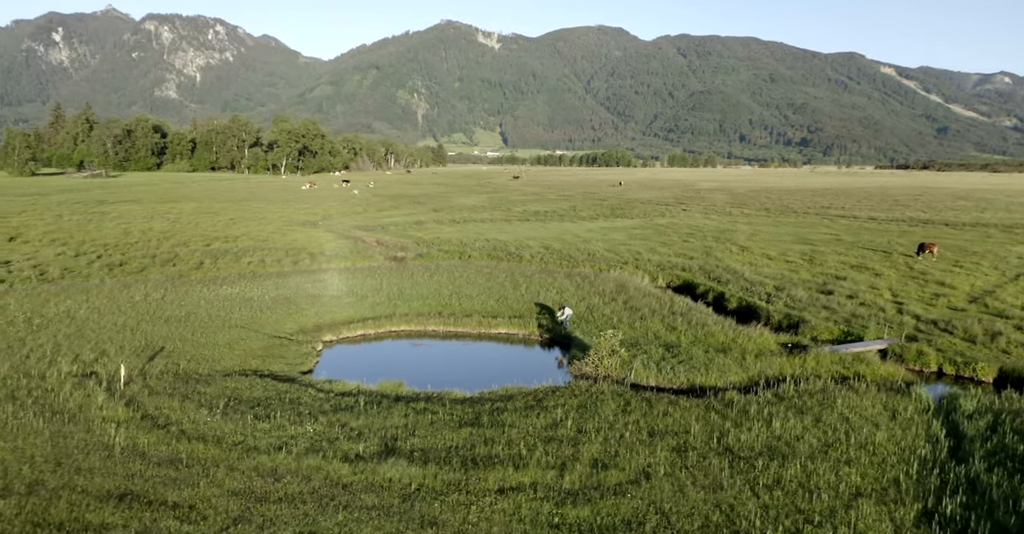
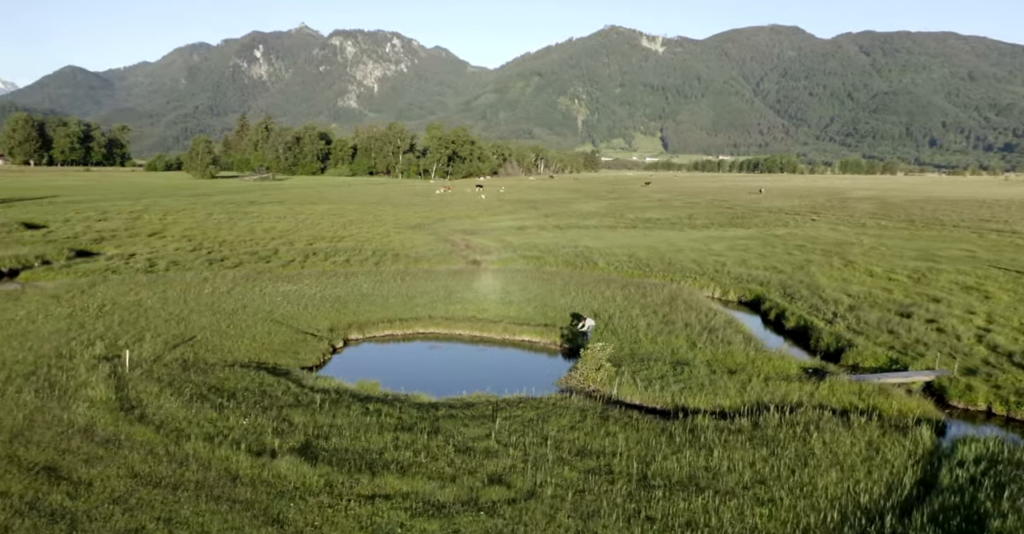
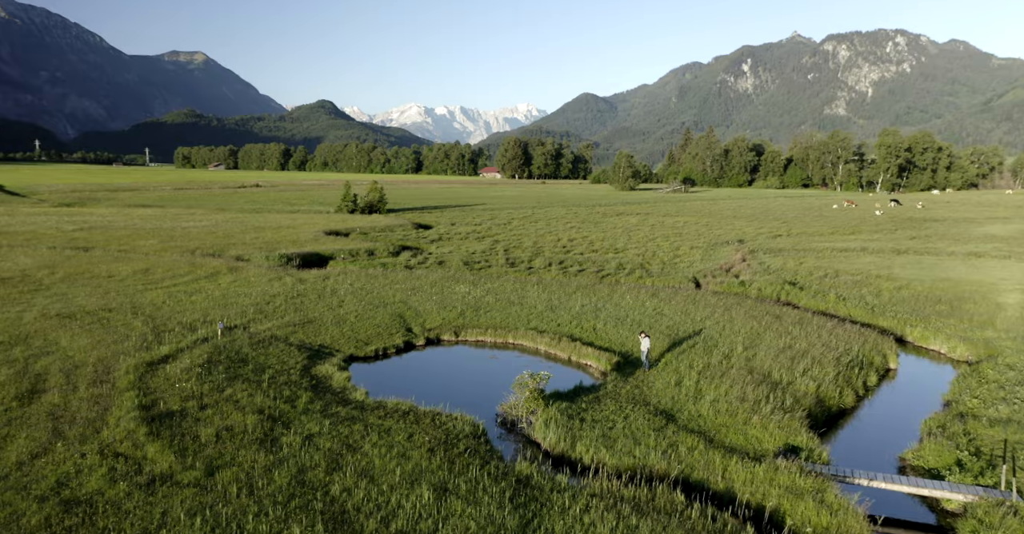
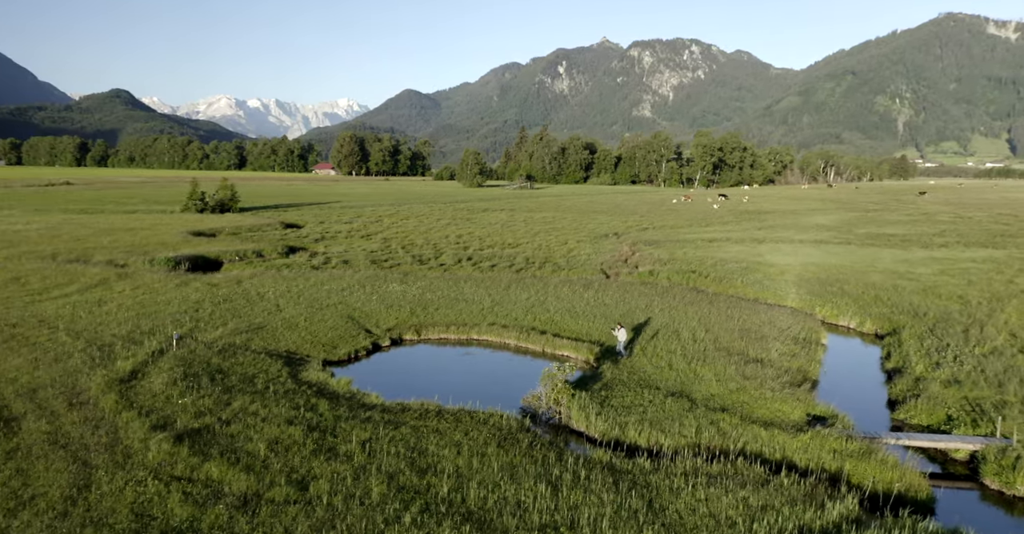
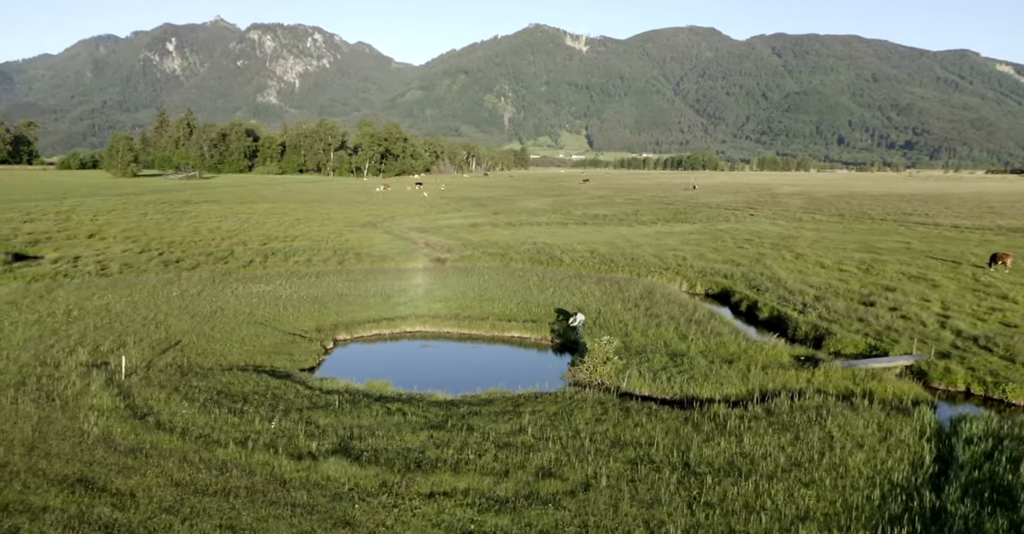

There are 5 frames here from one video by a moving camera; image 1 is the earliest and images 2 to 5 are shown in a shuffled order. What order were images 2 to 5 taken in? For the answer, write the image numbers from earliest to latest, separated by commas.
5, 2, 4, 3
